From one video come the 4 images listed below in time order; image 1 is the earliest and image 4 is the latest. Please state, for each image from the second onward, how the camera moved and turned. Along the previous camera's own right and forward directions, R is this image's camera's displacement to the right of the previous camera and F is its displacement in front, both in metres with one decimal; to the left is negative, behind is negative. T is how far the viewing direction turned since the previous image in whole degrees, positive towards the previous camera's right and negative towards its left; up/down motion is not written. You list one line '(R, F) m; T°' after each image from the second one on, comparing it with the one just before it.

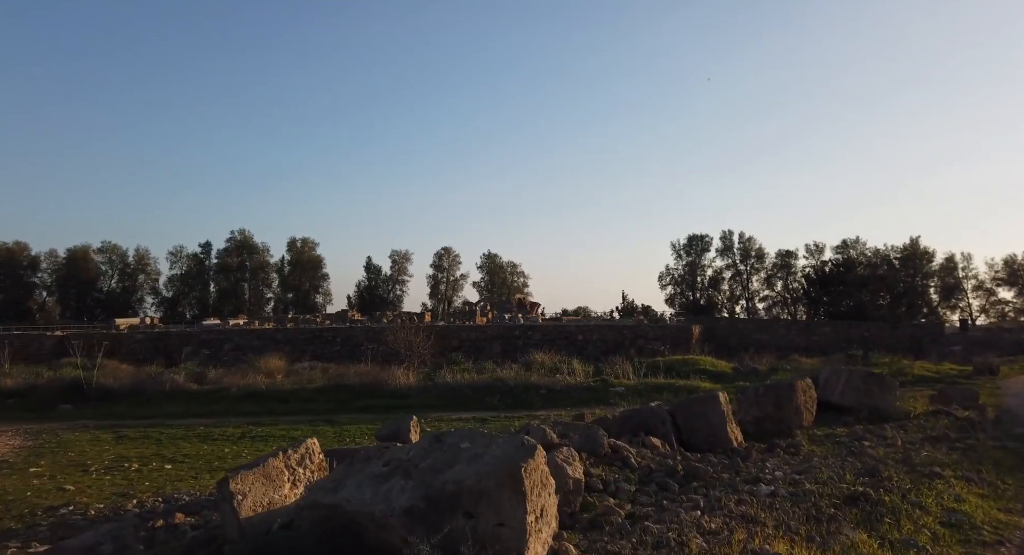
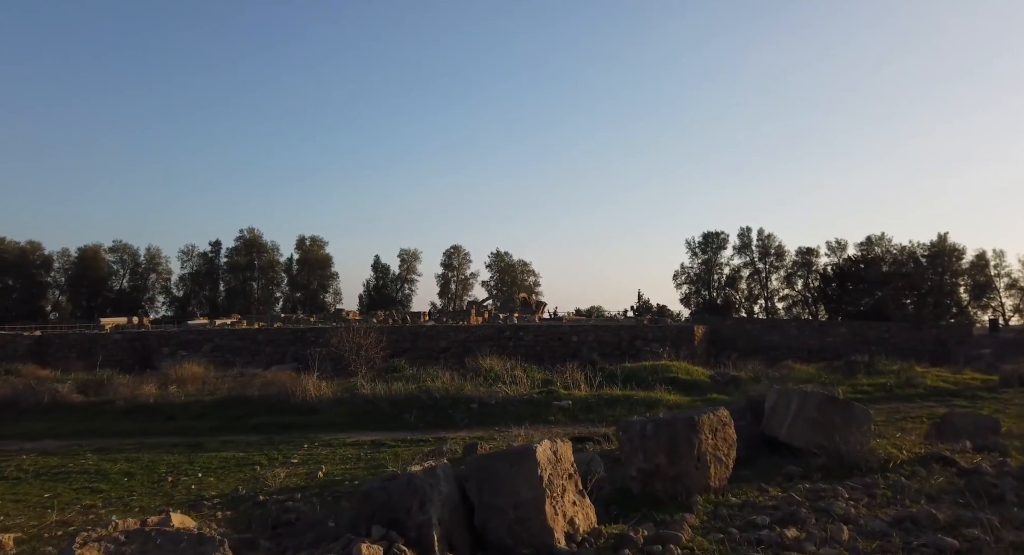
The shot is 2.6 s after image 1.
(+1.9, +2.4) m; -2°
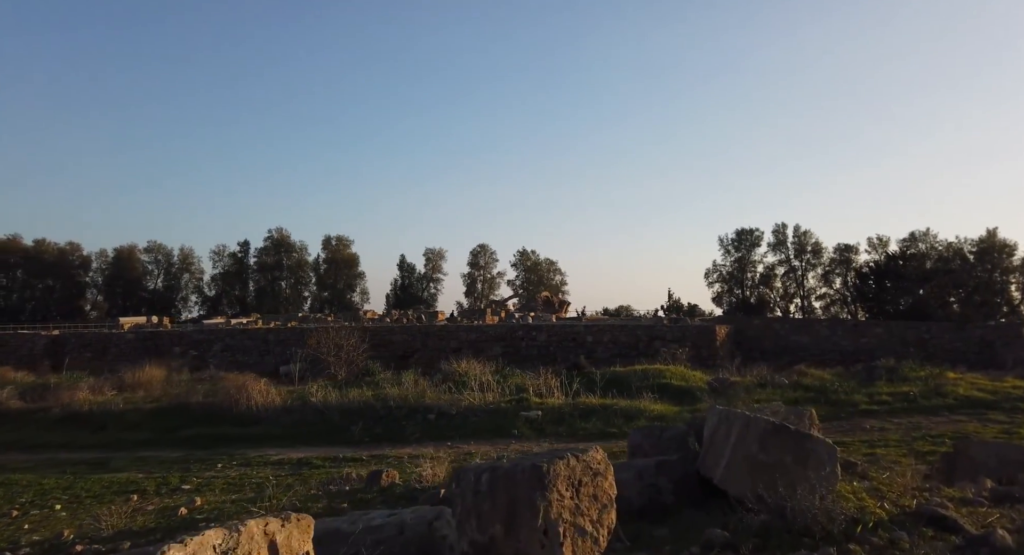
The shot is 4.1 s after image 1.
(+1.3, +1.4) m; -3°
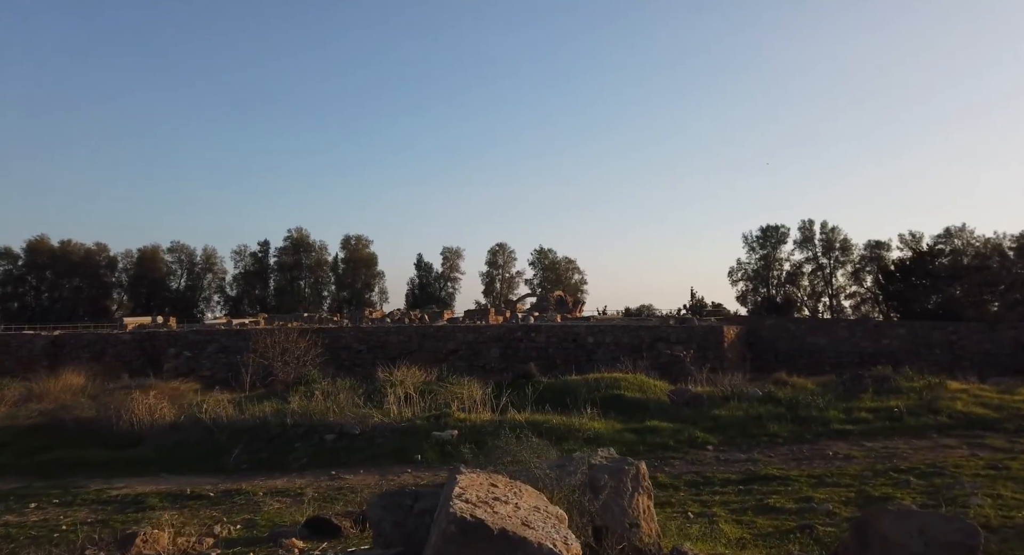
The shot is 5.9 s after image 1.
(+1.8, +1.5) m; -3°
